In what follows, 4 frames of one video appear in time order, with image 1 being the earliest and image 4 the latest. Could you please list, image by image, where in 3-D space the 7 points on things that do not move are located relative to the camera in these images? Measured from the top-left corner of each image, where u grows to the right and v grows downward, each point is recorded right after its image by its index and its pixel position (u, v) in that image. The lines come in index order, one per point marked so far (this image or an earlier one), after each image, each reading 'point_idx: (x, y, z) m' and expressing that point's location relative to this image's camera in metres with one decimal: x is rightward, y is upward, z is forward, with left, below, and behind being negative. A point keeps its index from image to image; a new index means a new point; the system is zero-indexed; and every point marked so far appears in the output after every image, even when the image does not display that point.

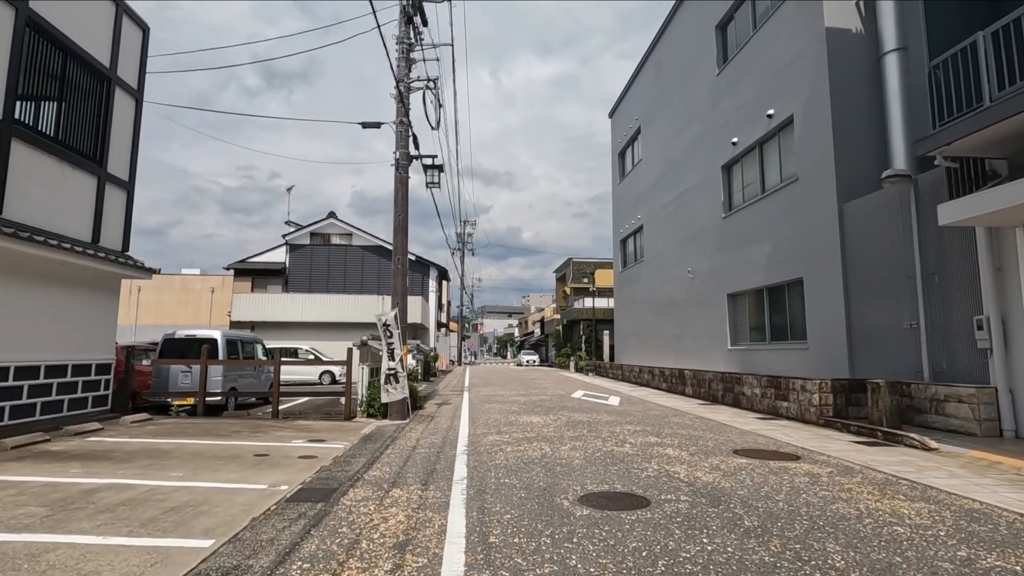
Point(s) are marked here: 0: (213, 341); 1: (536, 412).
0: (-5.8, -1.0, +10.4) m
1: (+0.5, -2.4, +10.5) m
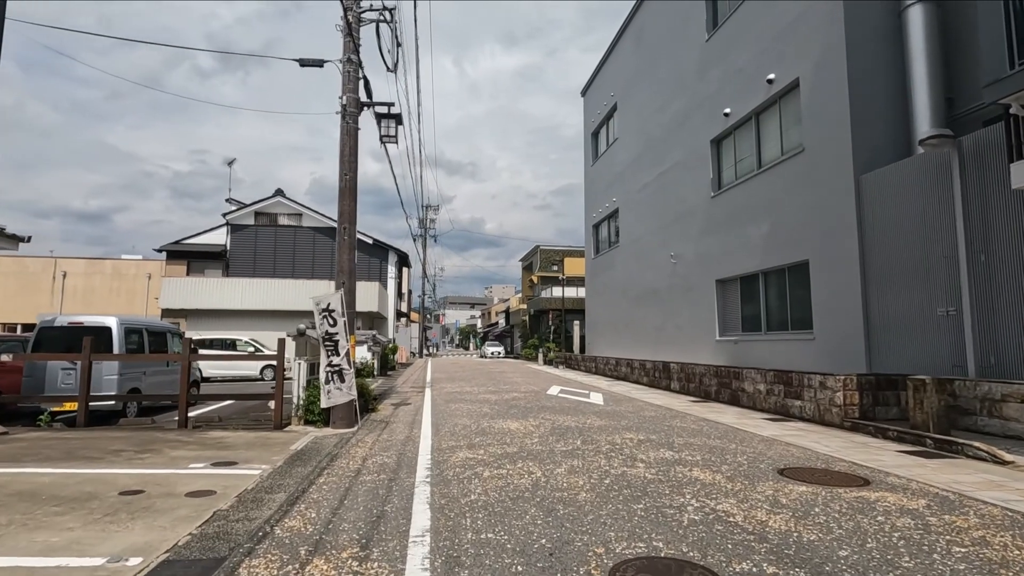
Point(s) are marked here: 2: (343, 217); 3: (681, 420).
0: (-6.3, -0.6, +8.2) m
1: (0.0, -2.1, +8.8) m
2: (-2.6, +1.1, +8.2) m
3: (+2.7, -2.1, +8.5) m
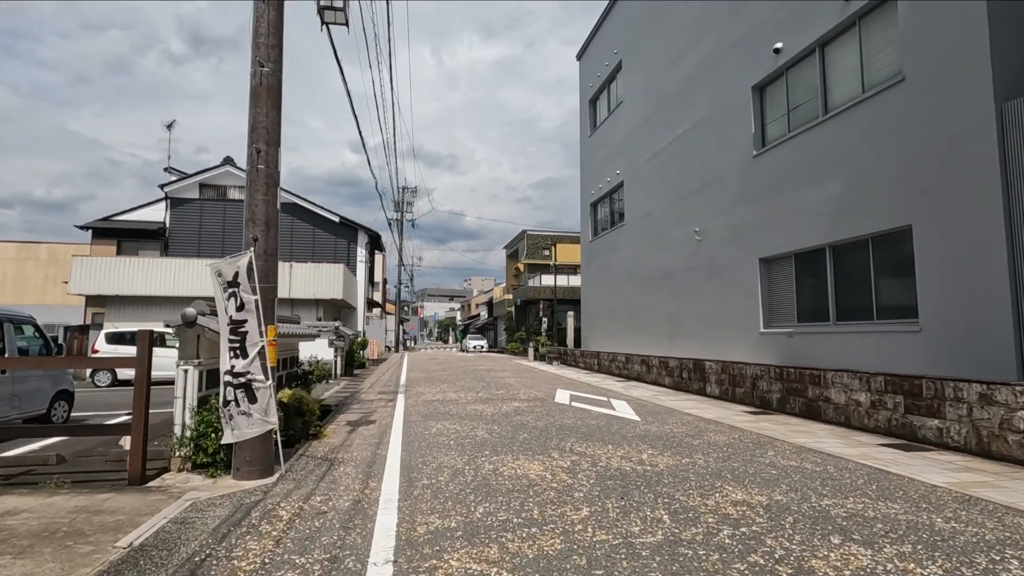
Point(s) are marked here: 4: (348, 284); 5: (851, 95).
0: (-6.1, -0.3, +5.0) m
1: (+0.1, -1.7, +5.8) m
2: (-2.4, +1.5, +5.1) m
3: (+2.8, -1.8, +5.7) m
4: (-6.1, +0.1, +20.0) m
5: (+6.1, +3.5, +9.6) m
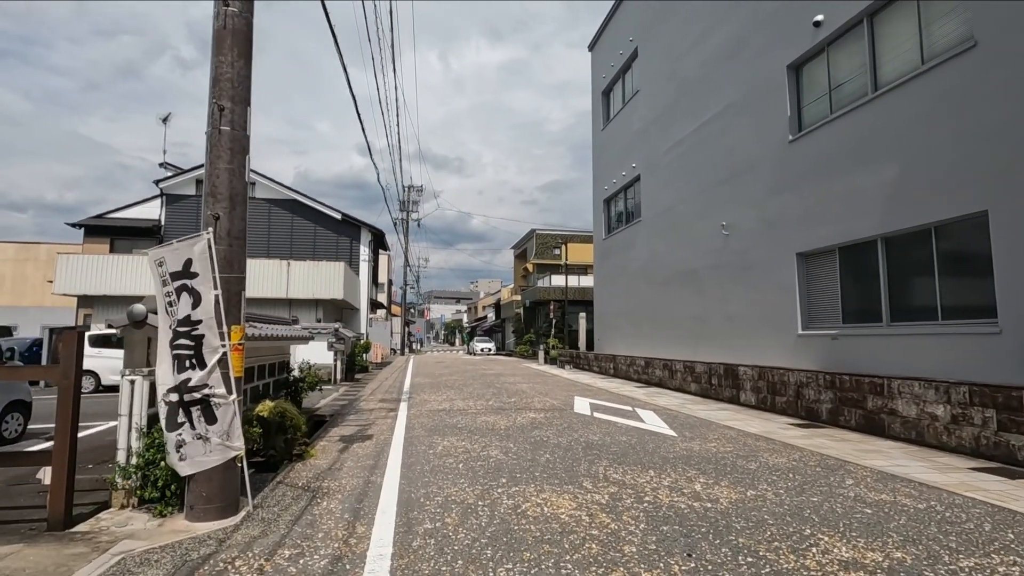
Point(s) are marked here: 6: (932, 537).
0: (-5.9, -0.2, +4.1) m
1: (+0.3, -1.7, +4.9) m
2: (-2.2, +1.5, +4.1) m
3: (+3.0, -1.7, +4.7) m
4: (-5.8, +0.1, +19.0) m
5: (+6.3, +3.5, +8.5) m
6: (+2.7, -1.6, +3.4) m
